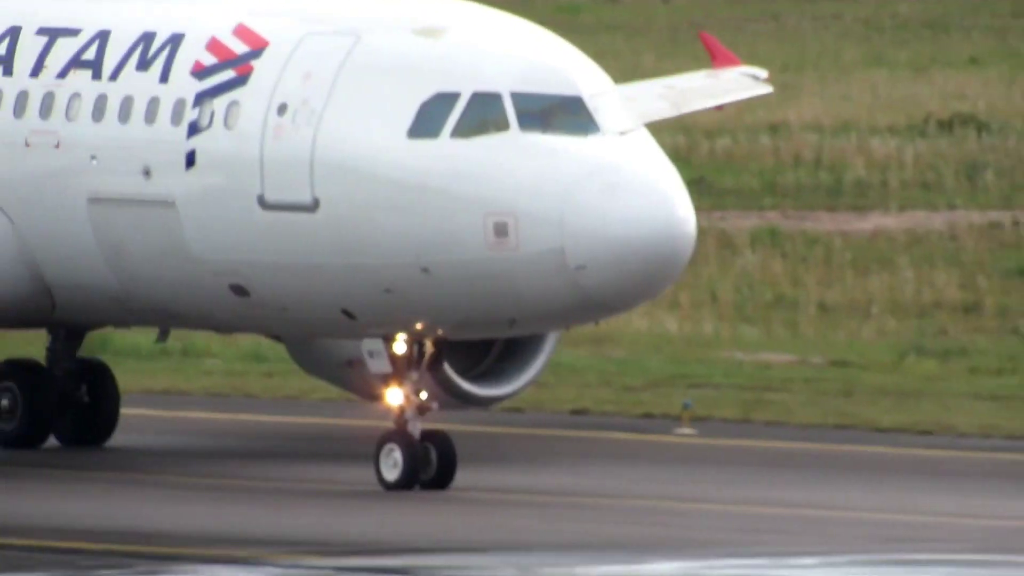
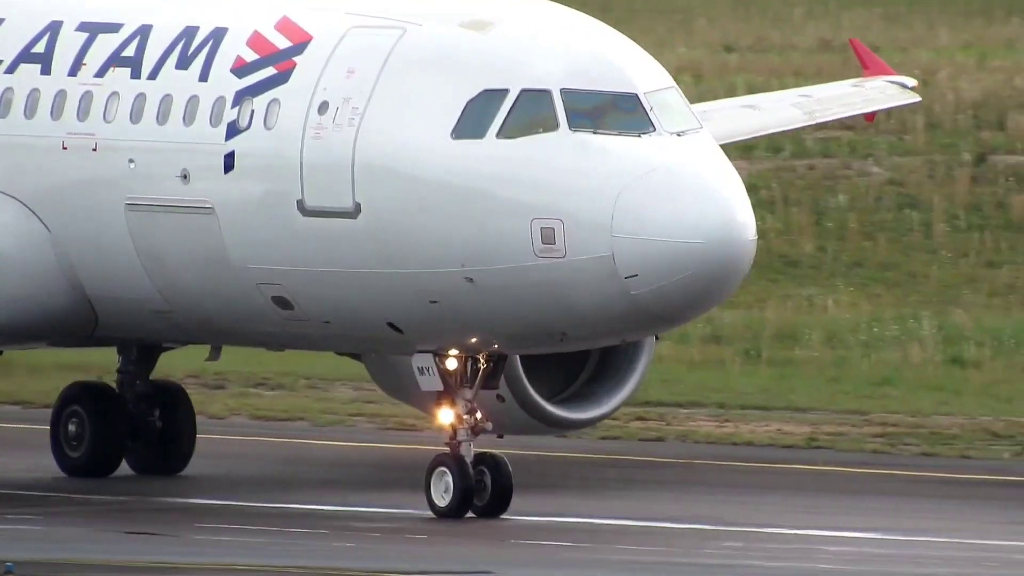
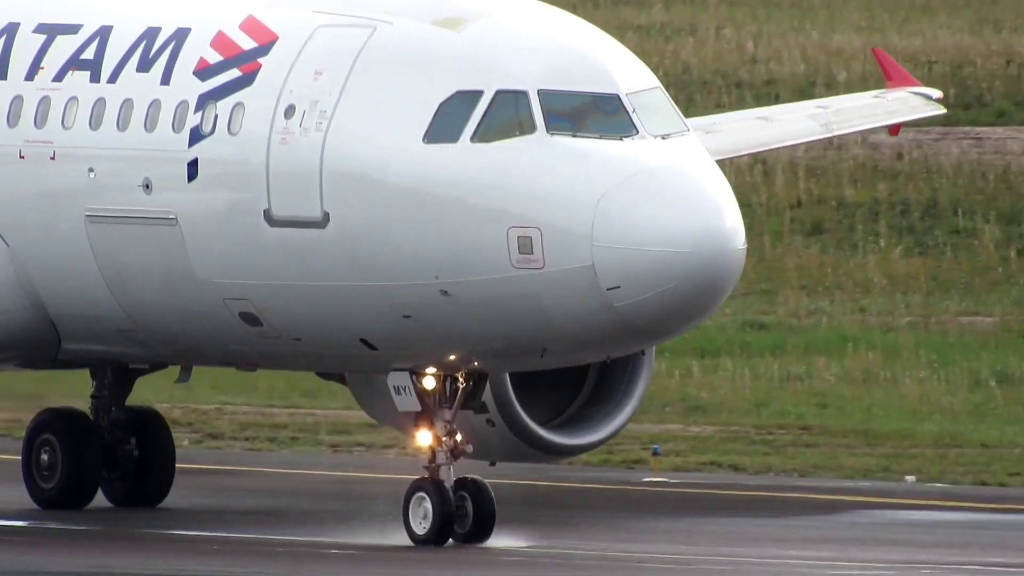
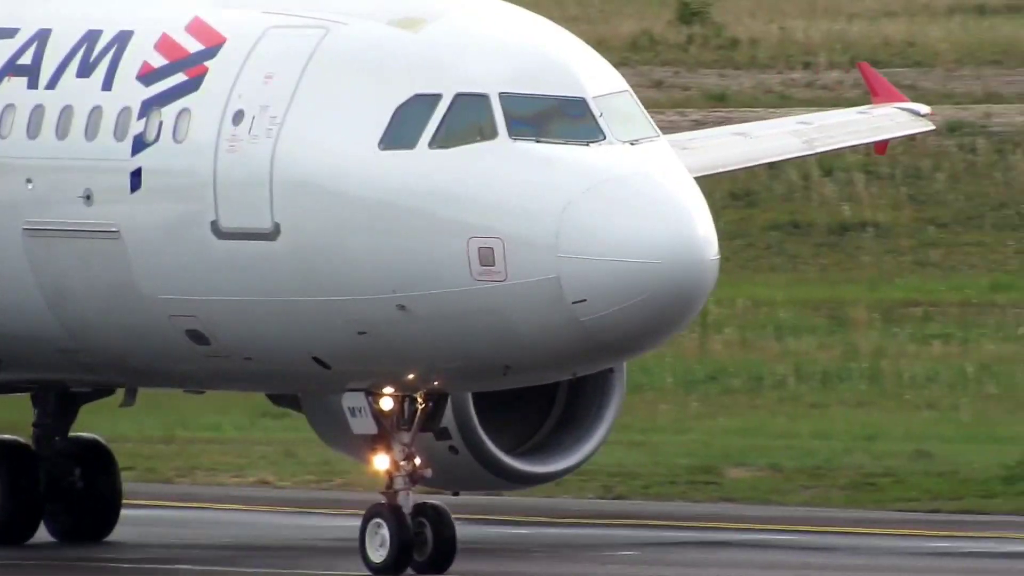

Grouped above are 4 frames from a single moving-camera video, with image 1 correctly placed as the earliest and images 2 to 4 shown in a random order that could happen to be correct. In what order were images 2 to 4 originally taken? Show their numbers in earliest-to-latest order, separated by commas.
2, 3, 4
